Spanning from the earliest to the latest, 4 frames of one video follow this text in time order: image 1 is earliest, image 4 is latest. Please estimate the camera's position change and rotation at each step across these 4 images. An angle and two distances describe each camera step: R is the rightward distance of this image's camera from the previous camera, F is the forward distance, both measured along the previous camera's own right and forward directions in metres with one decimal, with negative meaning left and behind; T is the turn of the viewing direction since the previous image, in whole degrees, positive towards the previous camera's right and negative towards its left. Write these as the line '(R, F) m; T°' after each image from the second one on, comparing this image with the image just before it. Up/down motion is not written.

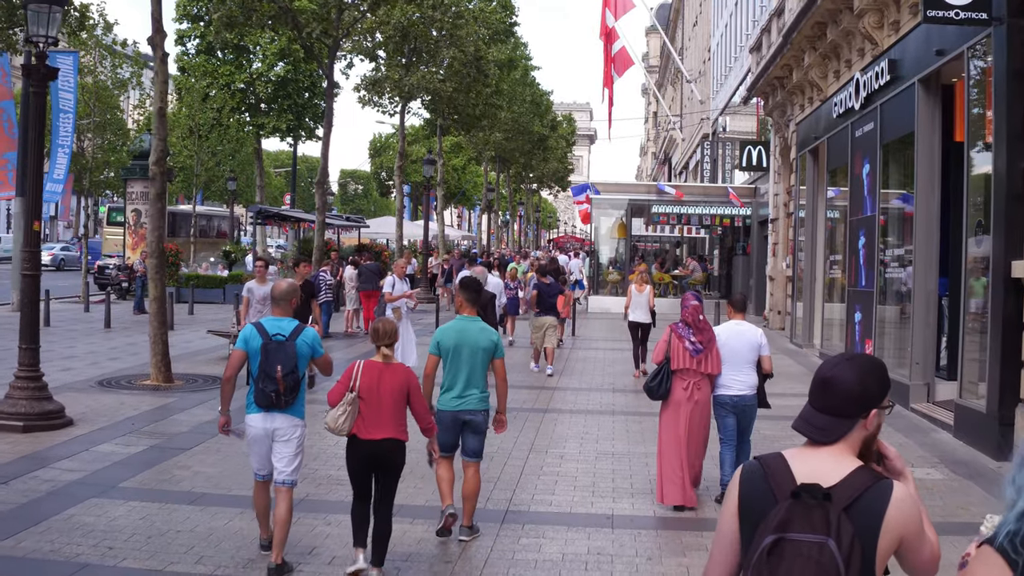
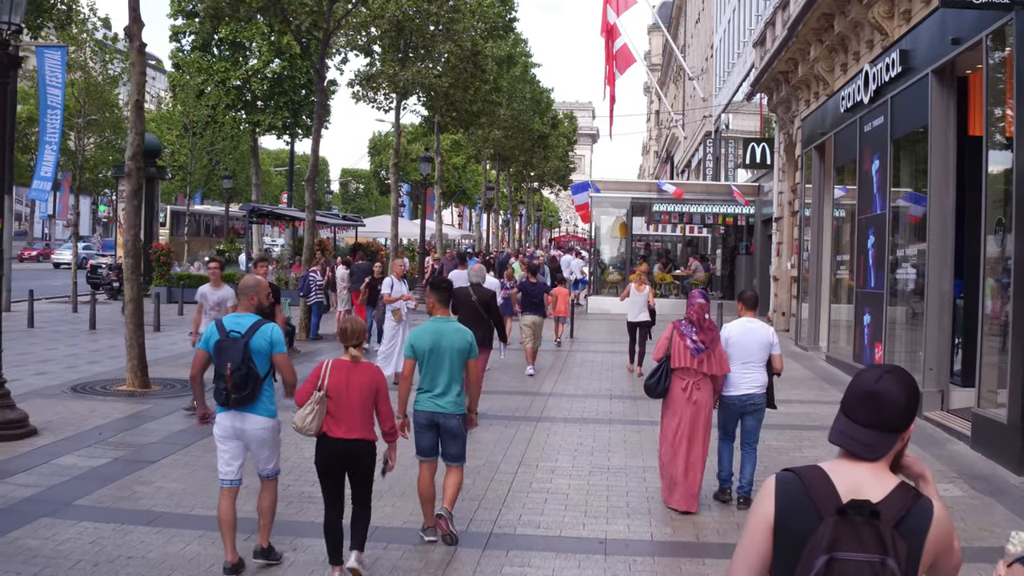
(+0.1, +0.6) m; 0°
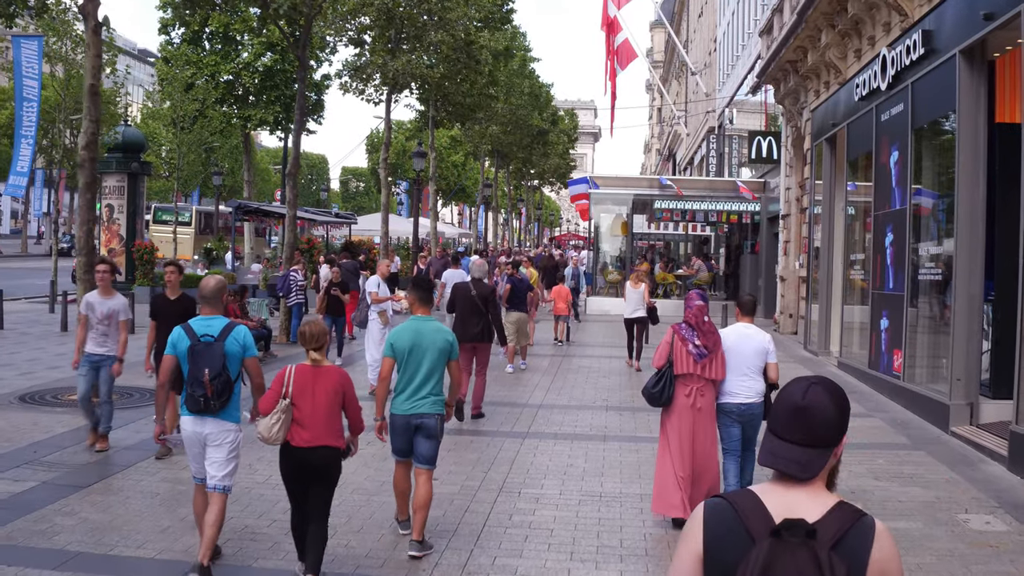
(+0.2, +1.1) m; 0°
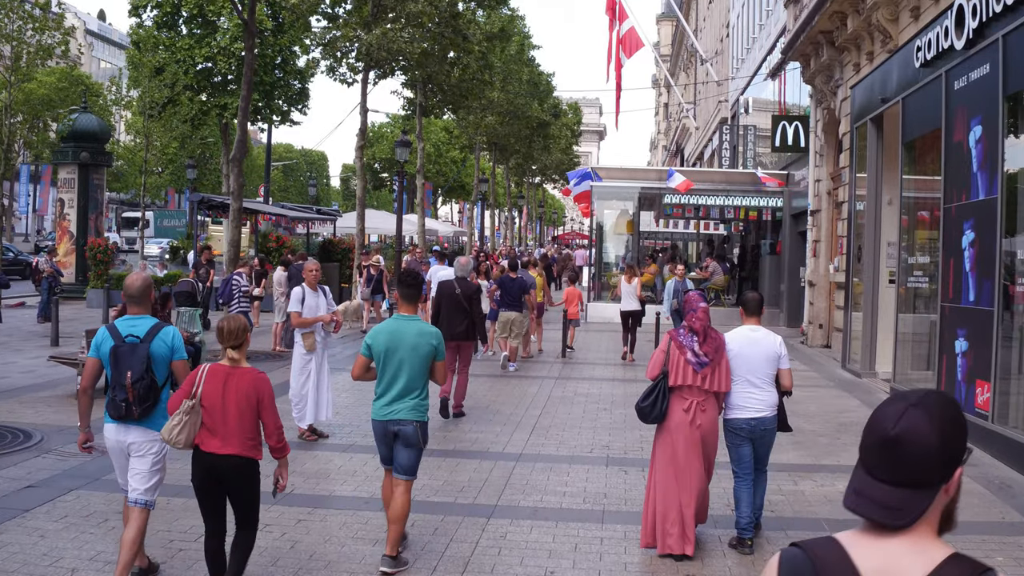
(+0.3, +2.8) m; 0°
